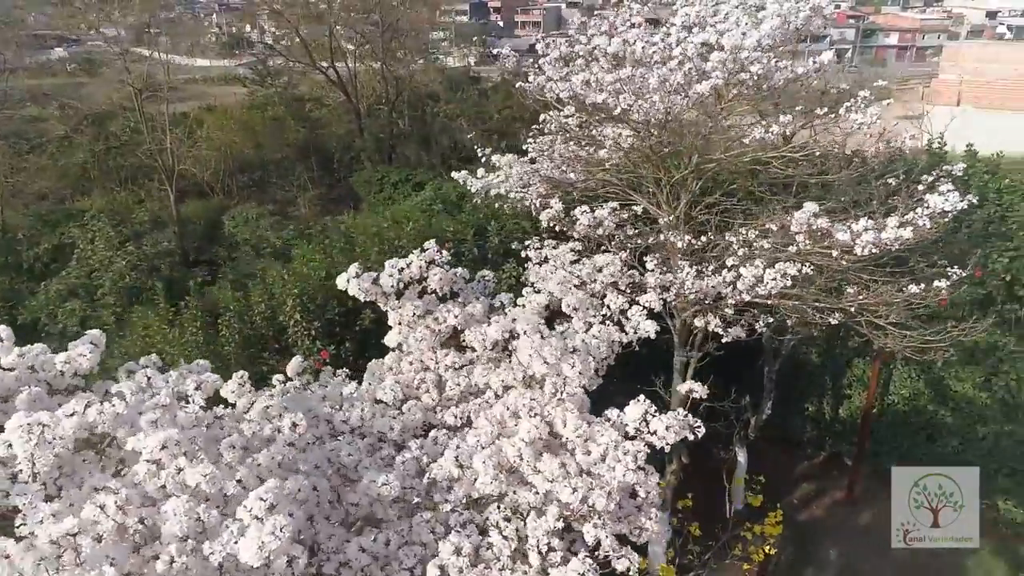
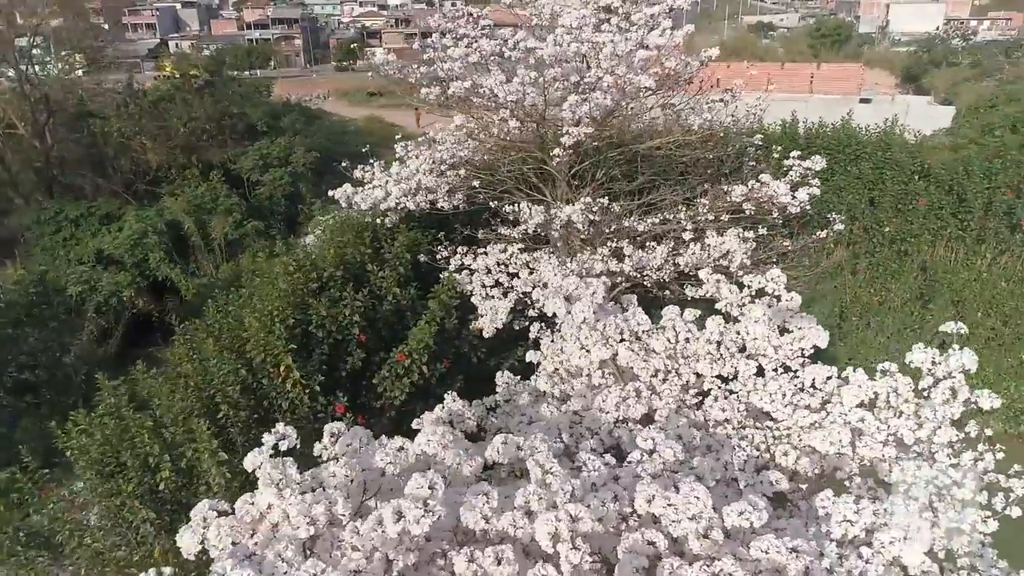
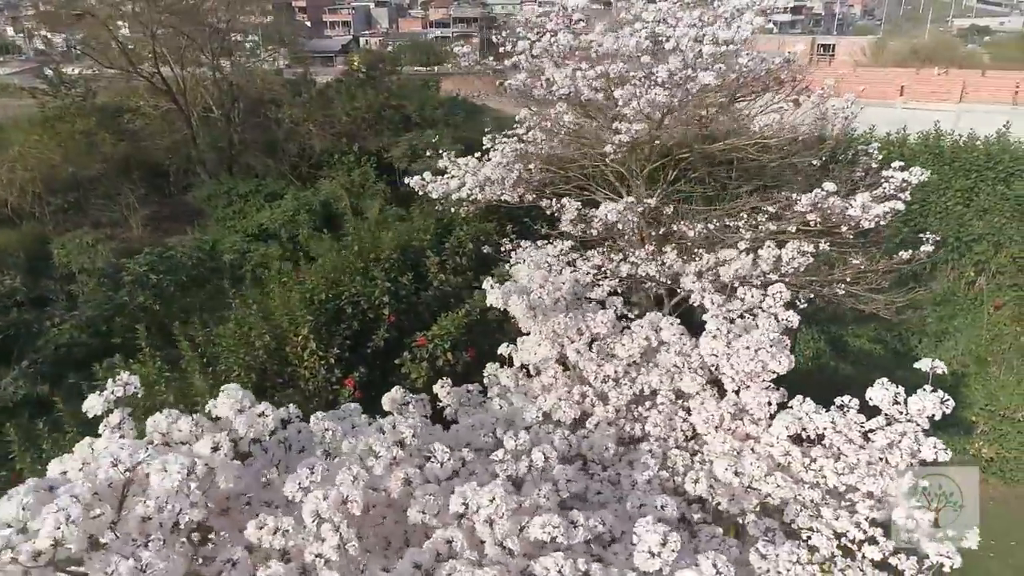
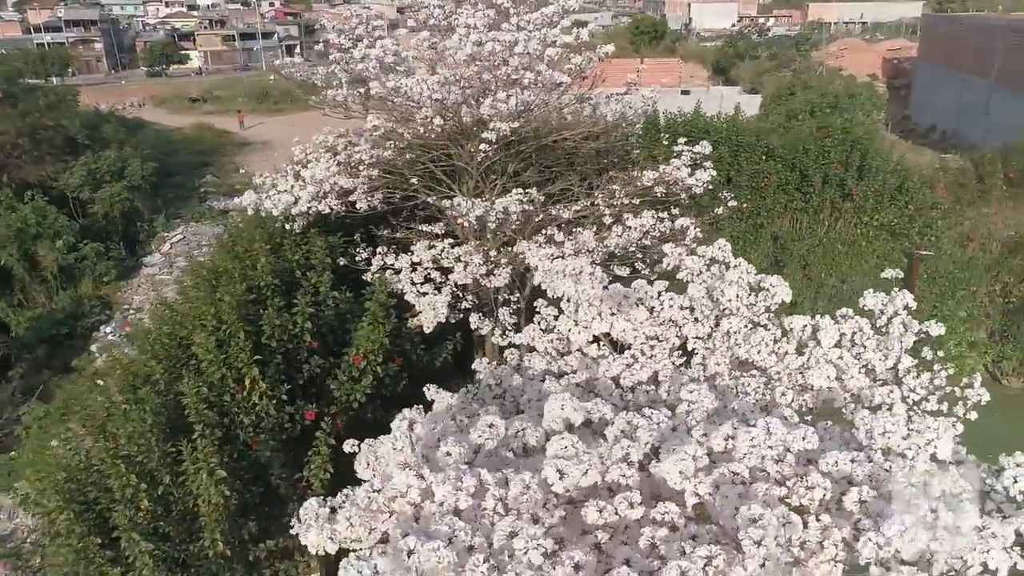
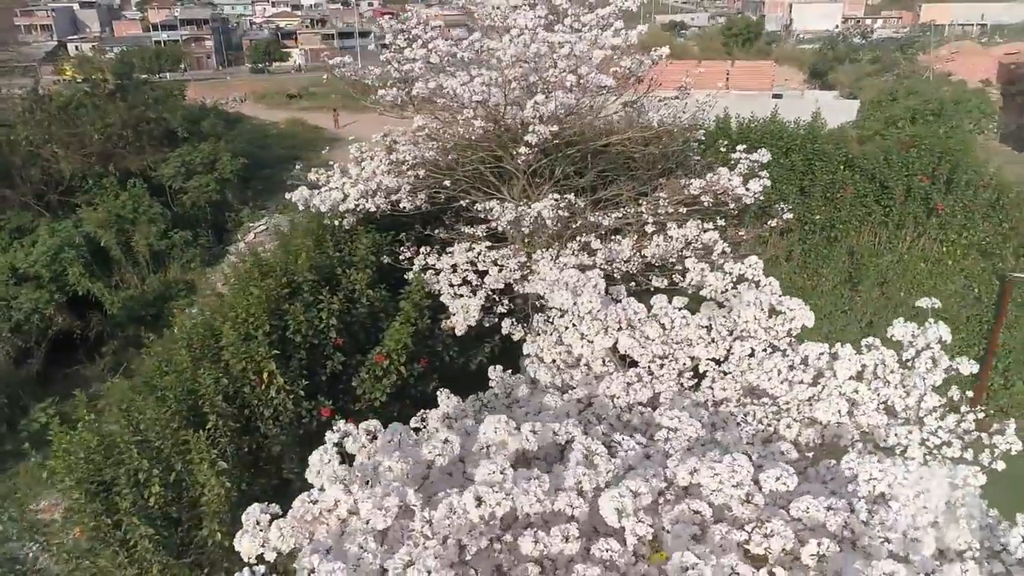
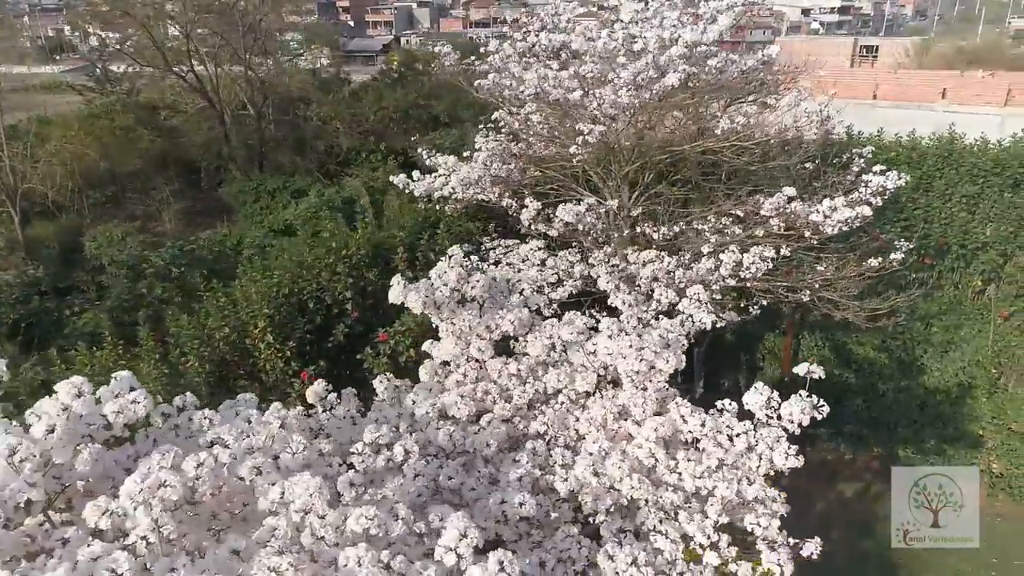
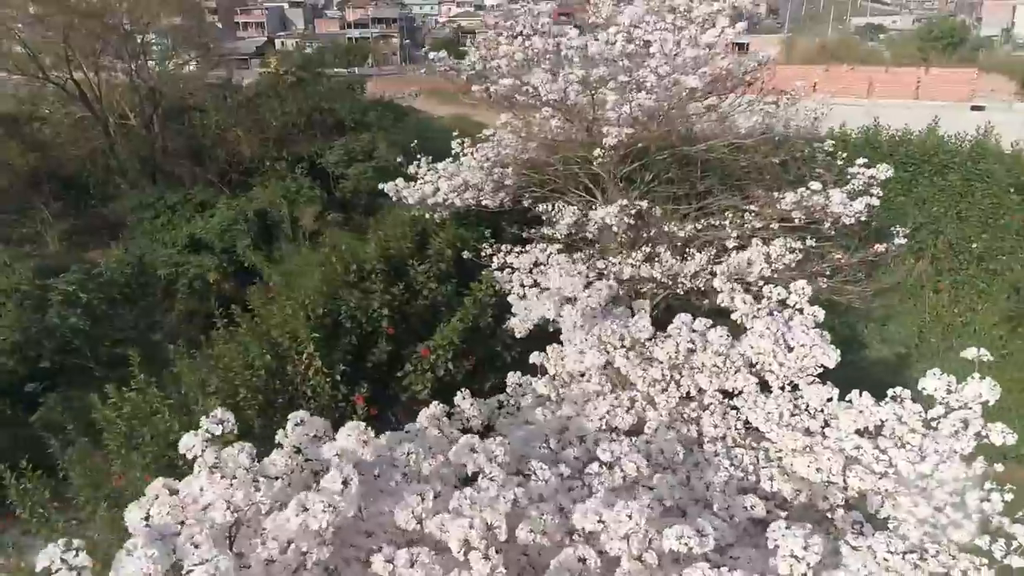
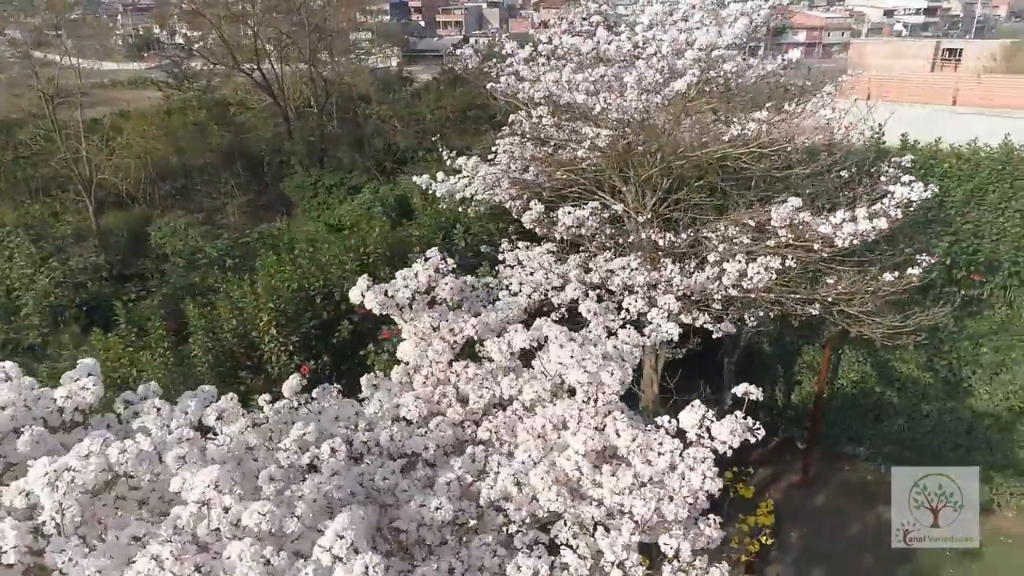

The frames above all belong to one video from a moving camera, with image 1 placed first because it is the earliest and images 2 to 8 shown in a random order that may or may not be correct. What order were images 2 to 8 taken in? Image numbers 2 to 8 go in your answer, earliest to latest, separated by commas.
8, 6, 3, 7, 2, 5, 4
